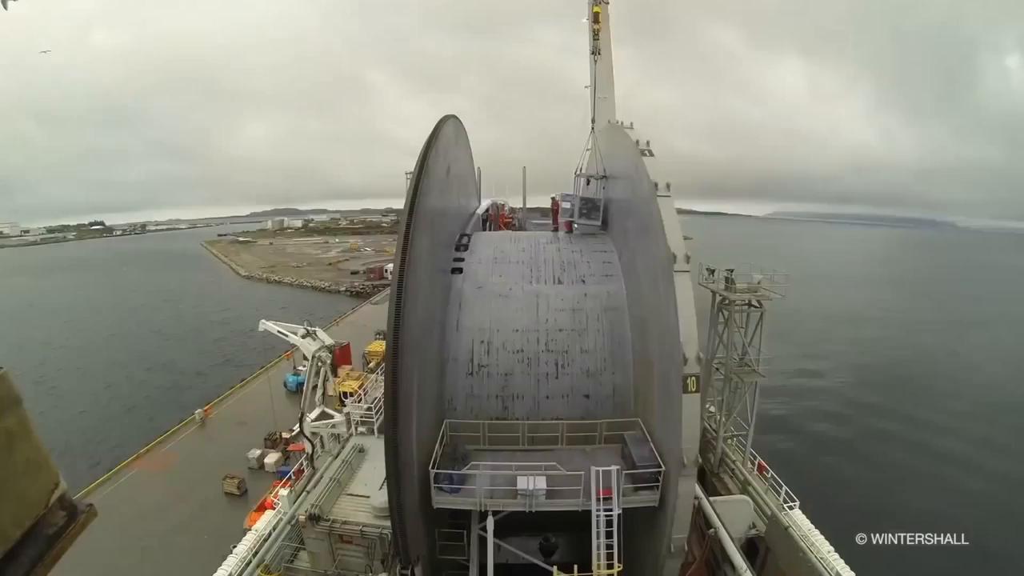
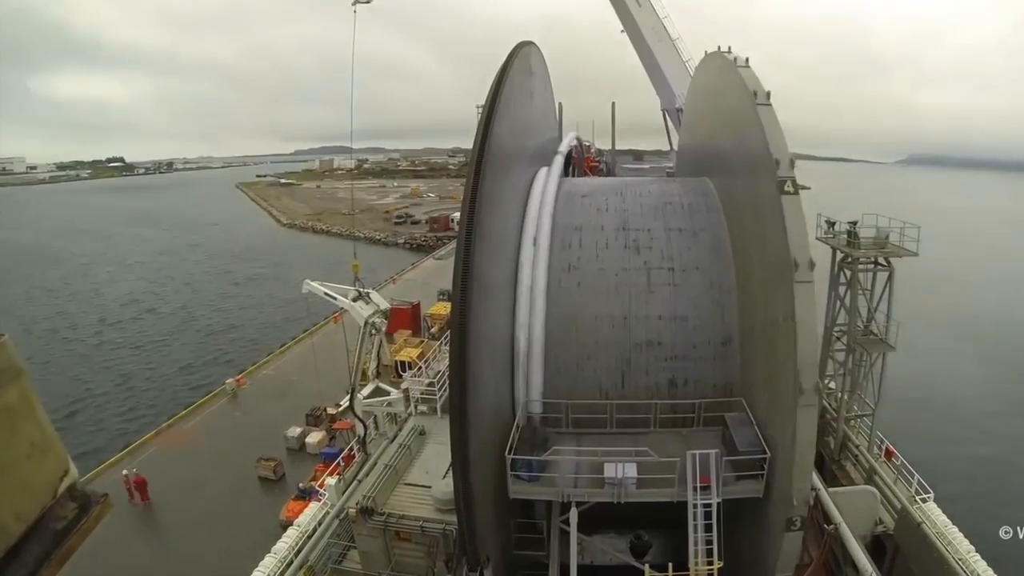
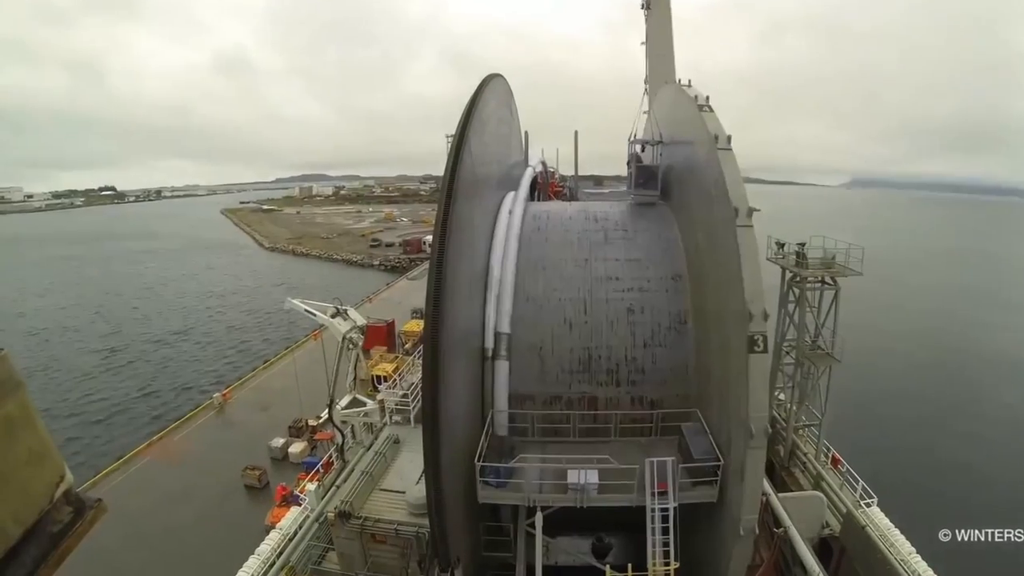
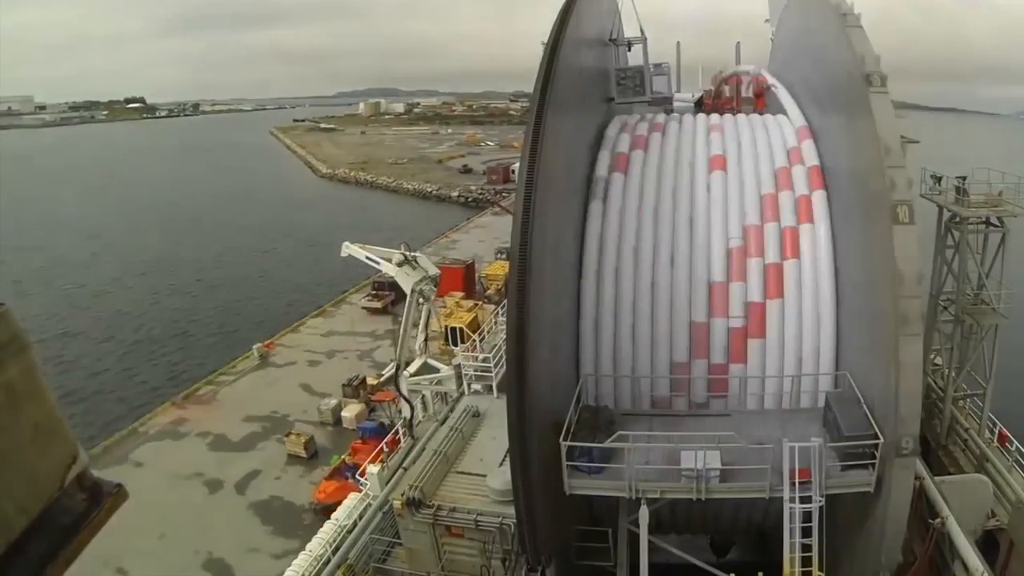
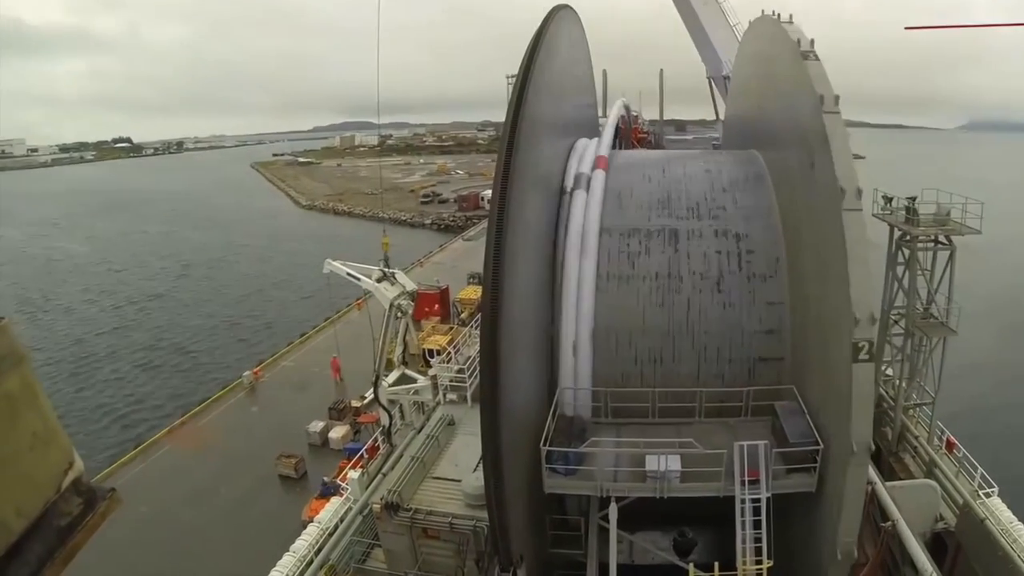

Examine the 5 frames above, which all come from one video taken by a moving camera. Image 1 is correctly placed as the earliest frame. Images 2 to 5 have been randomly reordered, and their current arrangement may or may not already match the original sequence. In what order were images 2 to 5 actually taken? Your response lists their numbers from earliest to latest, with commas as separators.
3, 2, 5, 4
